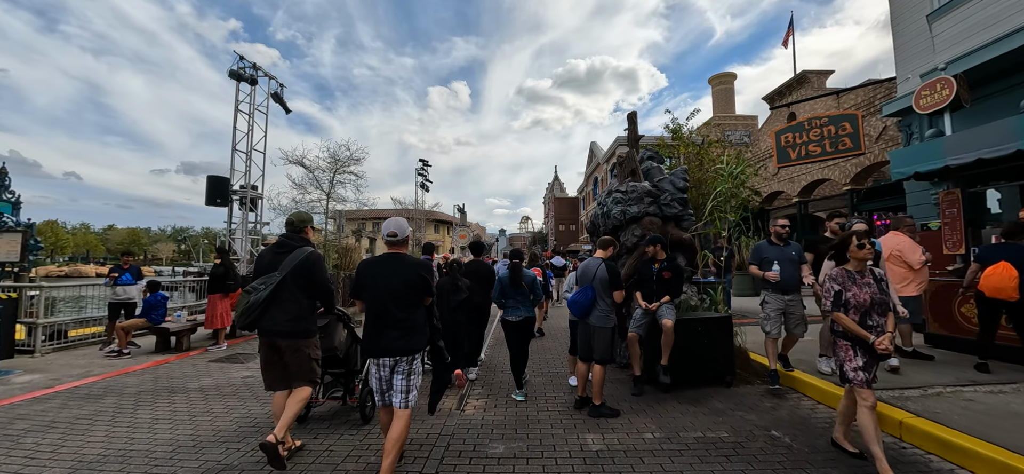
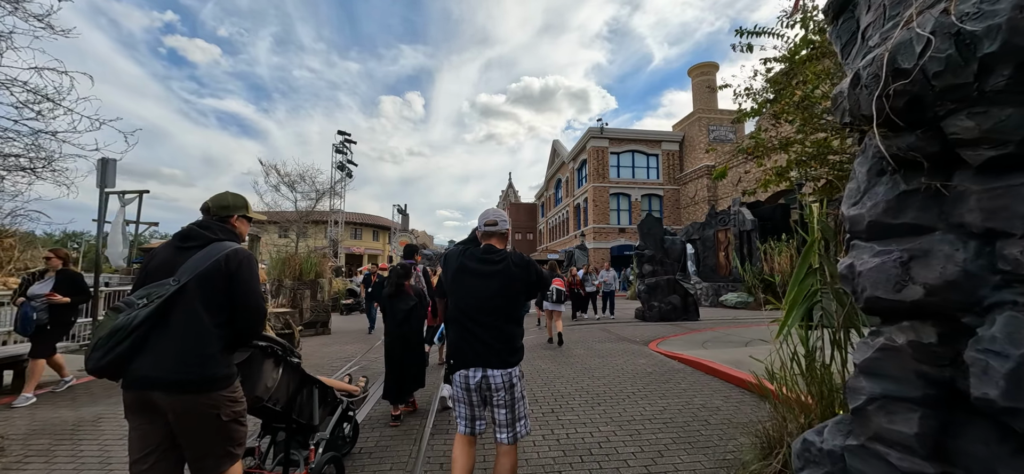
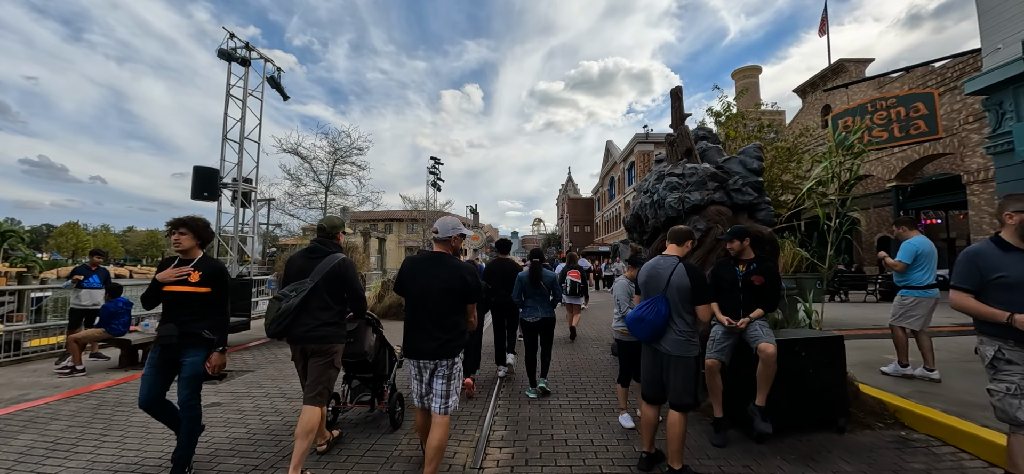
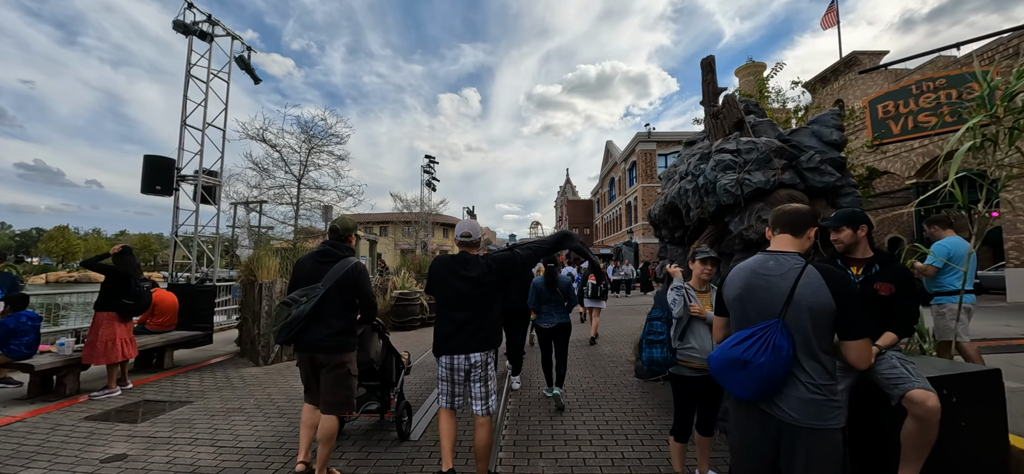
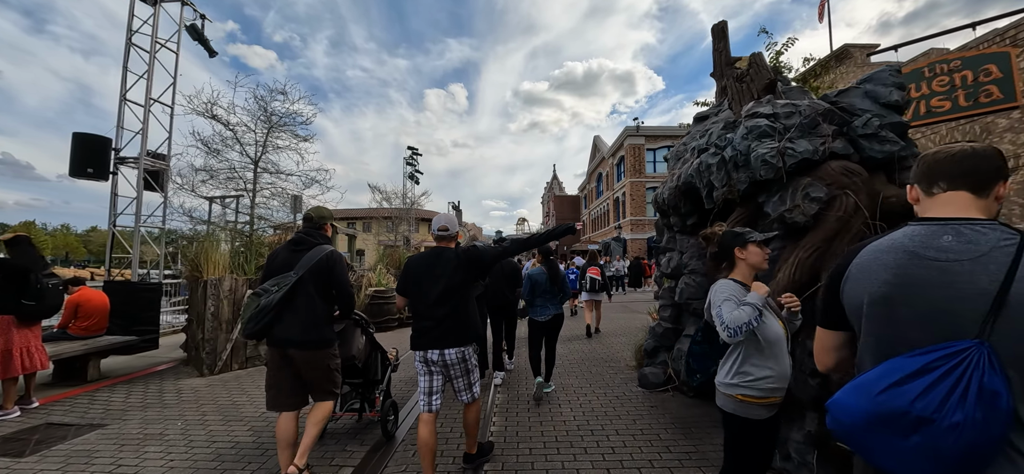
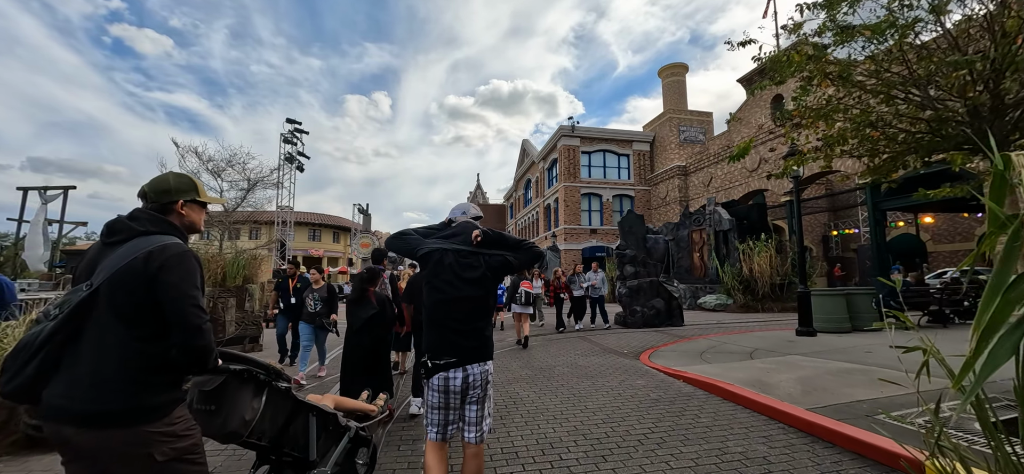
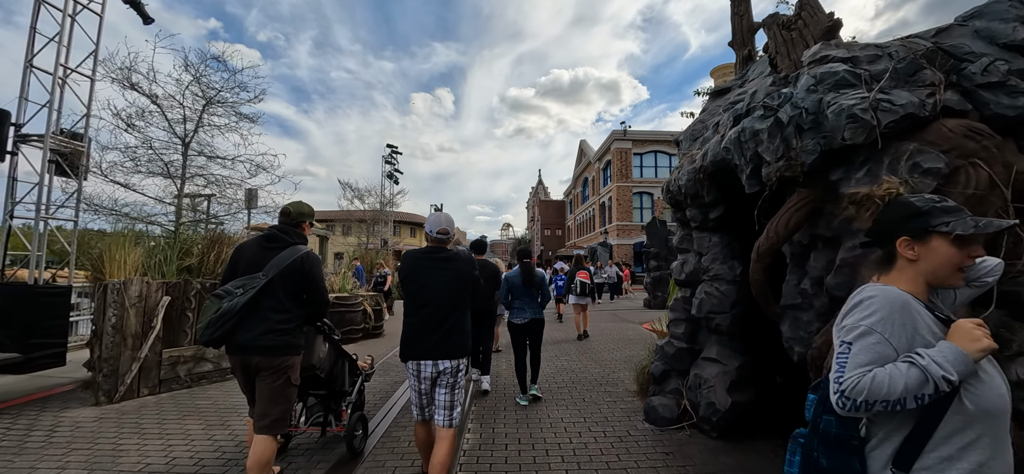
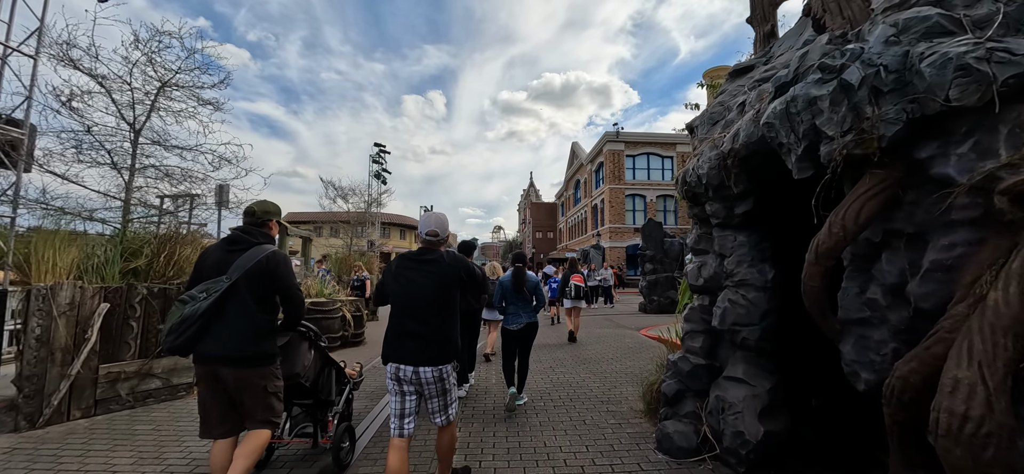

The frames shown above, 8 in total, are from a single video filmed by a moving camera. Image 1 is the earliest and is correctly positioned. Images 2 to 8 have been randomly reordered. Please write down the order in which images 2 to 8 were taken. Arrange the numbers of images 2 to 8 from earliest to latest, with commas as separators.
3, 4, 5, 7, 8, 2, 6
